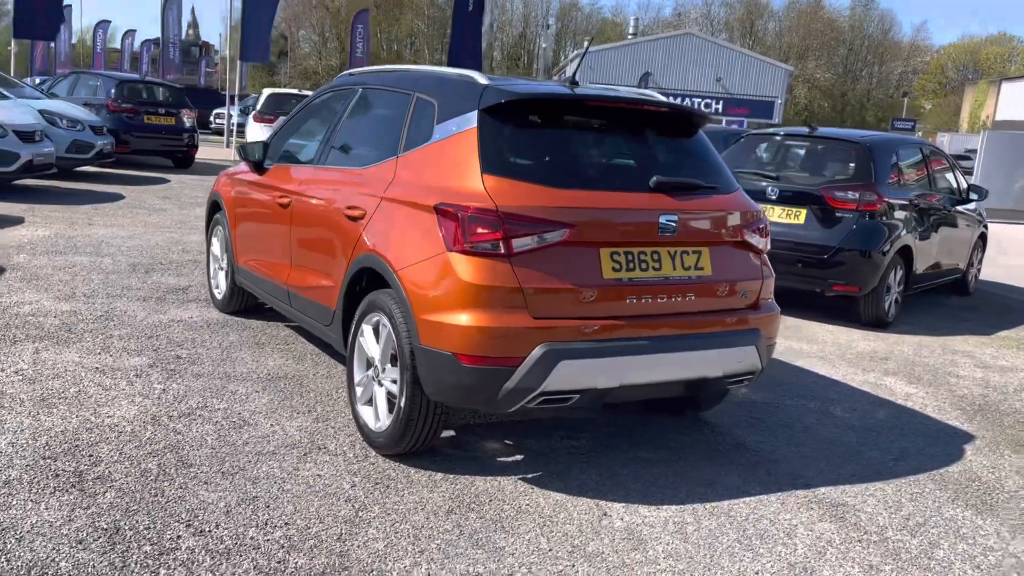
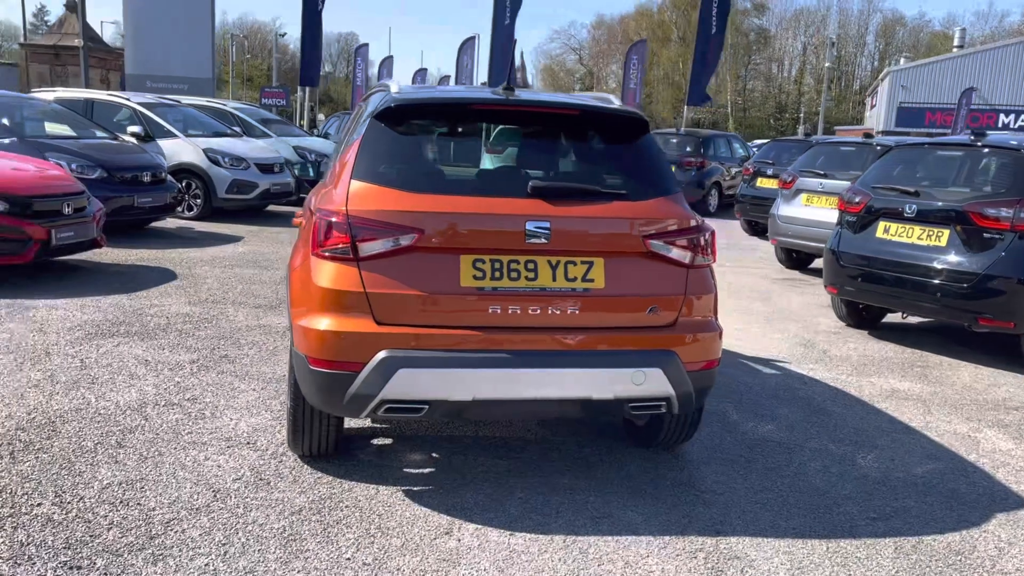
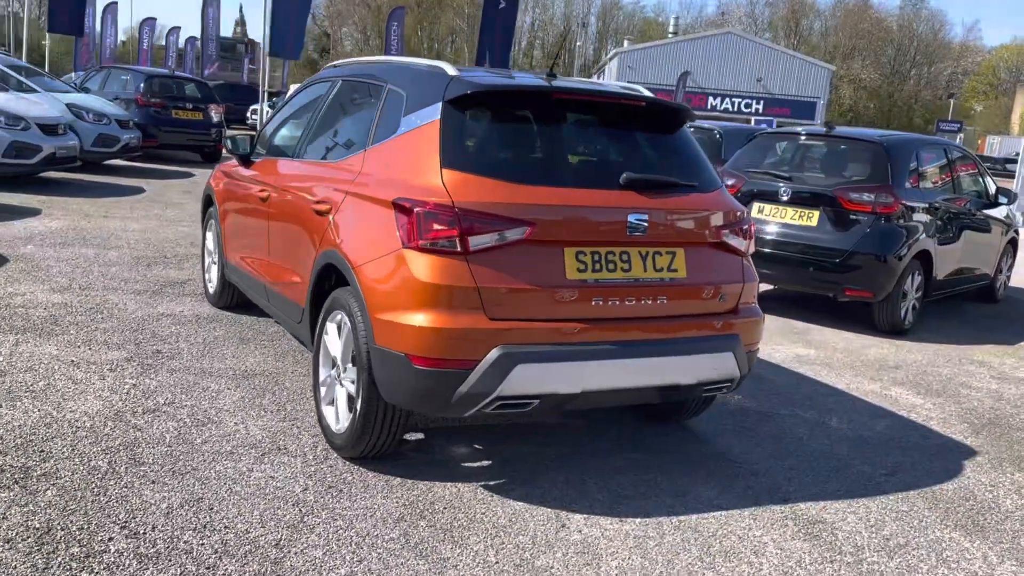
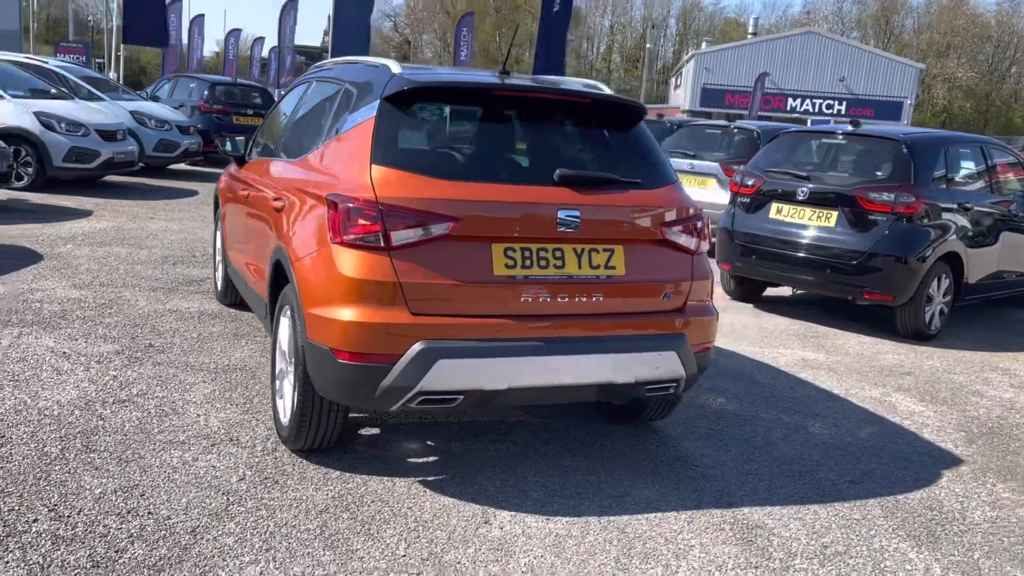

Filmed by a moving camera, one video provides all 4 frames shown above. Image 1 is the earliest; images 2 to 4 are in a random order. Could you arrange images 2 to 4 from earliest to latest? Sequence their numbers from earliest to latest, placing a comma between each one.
3, 4, 2
